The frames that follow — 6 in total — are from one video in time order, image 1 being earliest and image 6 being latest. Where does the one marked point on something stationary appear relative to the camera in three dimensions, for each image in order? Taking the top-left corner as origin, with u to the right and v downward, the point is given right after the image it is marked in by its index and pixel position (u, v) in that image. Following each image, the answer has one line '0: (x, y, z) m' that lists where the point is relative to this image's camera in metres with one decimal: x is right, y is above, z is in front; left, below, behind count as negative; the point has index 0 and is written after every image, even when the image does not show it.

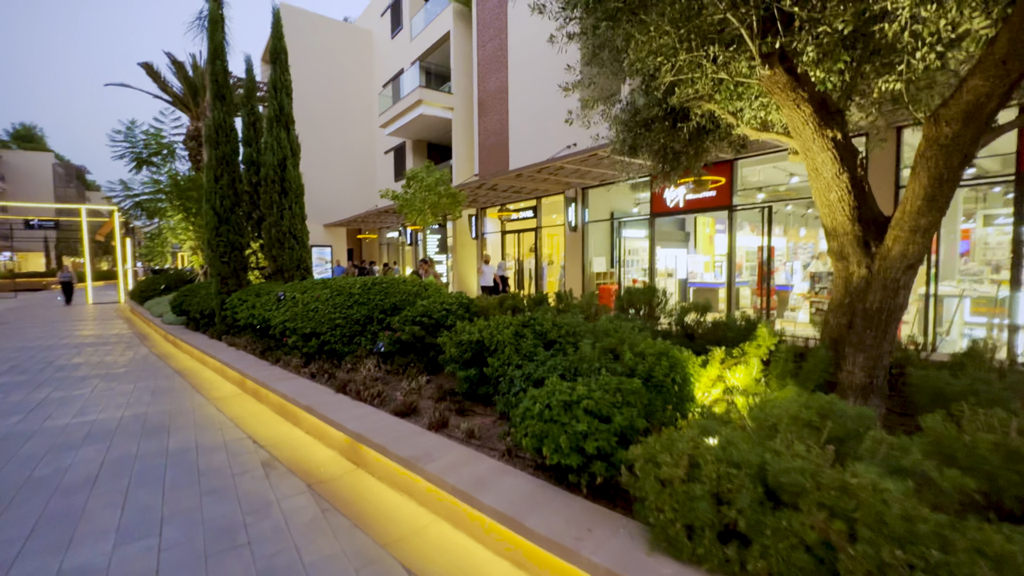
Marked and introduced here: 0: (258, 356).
0: (-3.7, -1.0, +6.5) m
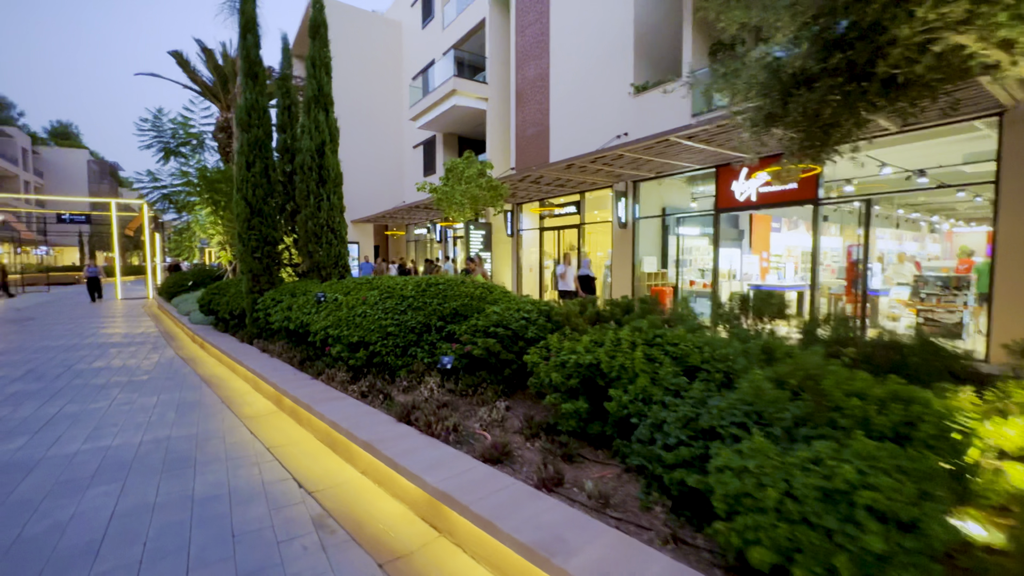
0: (-2.7, -1.0, +5.6) m
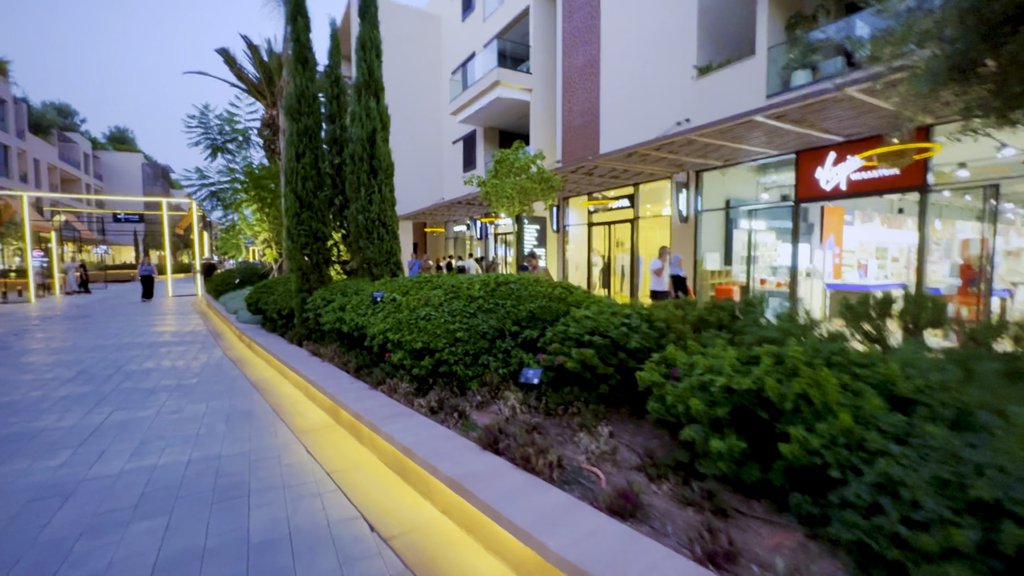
0: (-1.8, -1.0, +5.1) m
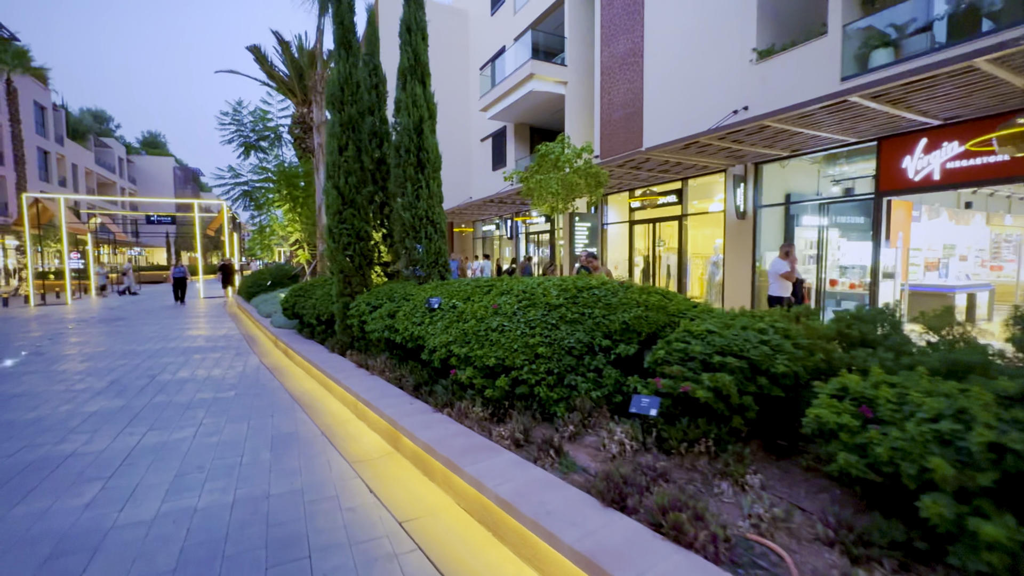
0: (-1.1, -1.0, +4.5) m
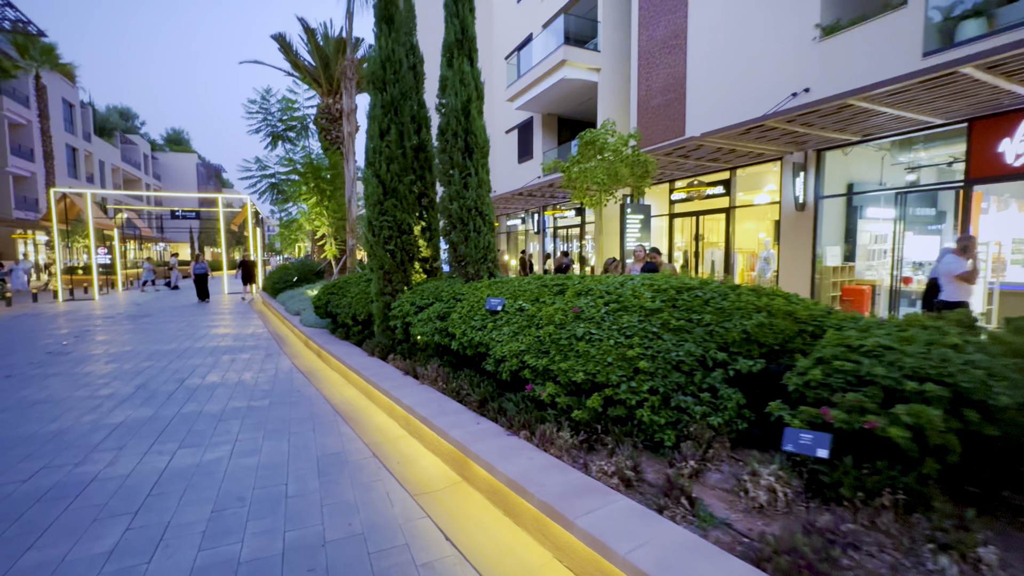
0: (-0.4, -1.0, +3.9) m
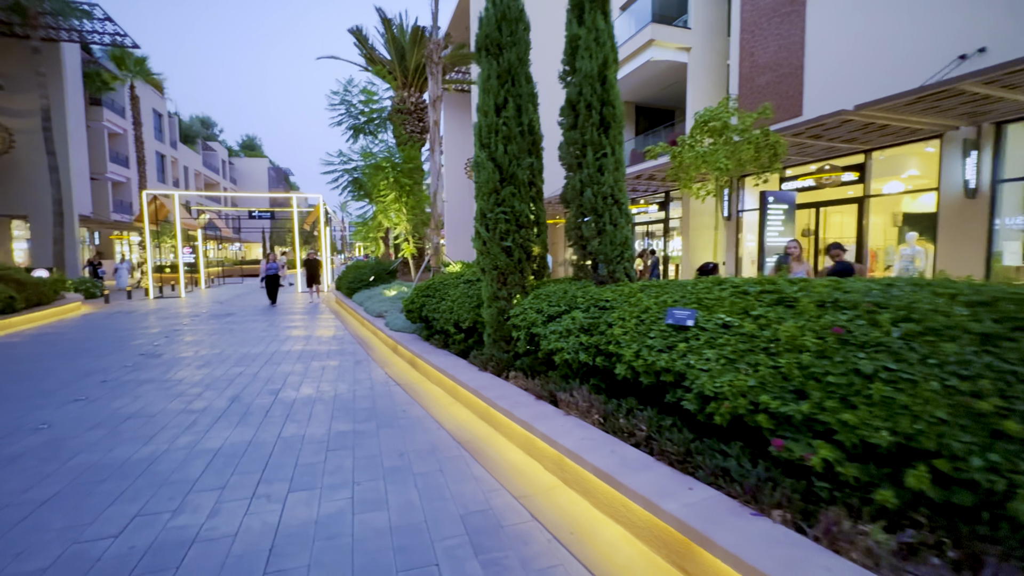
0: (+0.9, -1.1, +2.9) m
